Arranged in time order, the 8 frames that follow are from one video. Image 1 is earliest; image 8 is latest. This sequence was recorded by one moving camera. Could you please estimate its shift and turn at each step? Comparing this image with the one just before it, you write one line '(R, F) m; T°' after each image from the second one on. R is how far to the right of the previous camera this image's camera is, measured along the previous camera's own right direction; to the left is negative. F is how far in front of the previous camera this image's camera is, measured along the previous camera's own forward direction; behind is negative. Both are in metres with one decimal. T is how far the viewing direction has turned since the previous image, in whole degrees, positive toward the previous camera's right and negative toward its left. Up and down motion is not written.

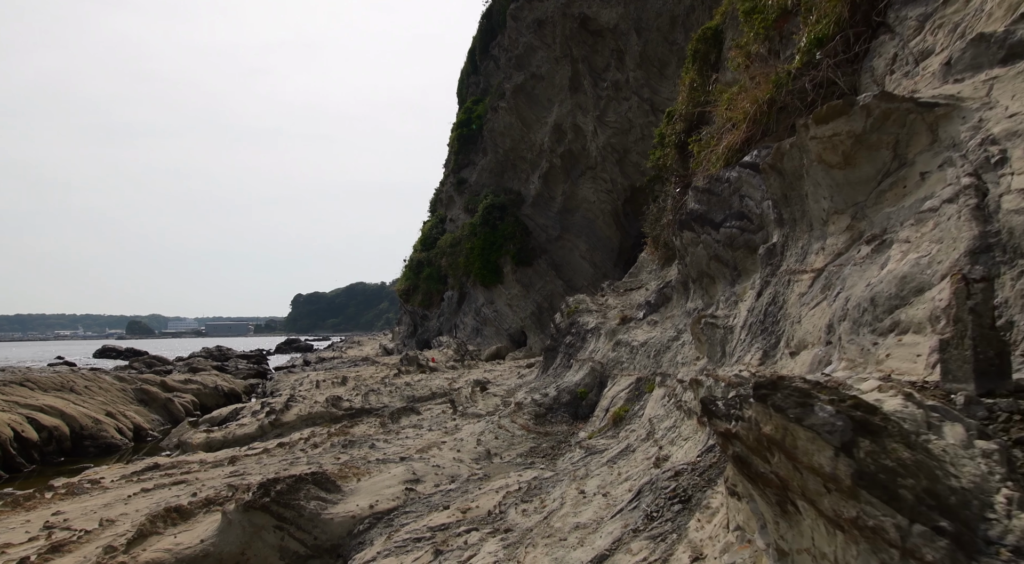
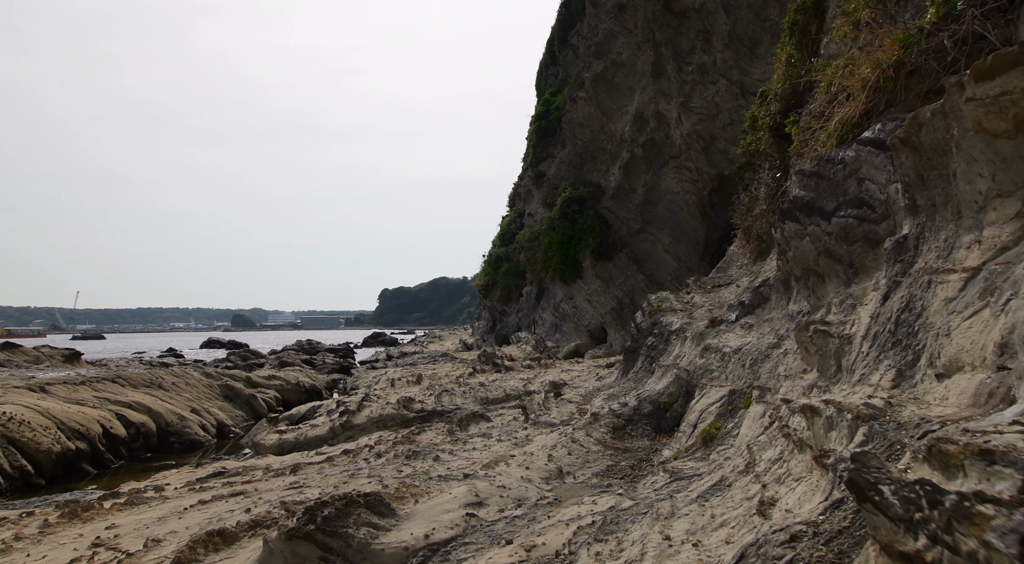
(+0.1, +0.7) m; -7°
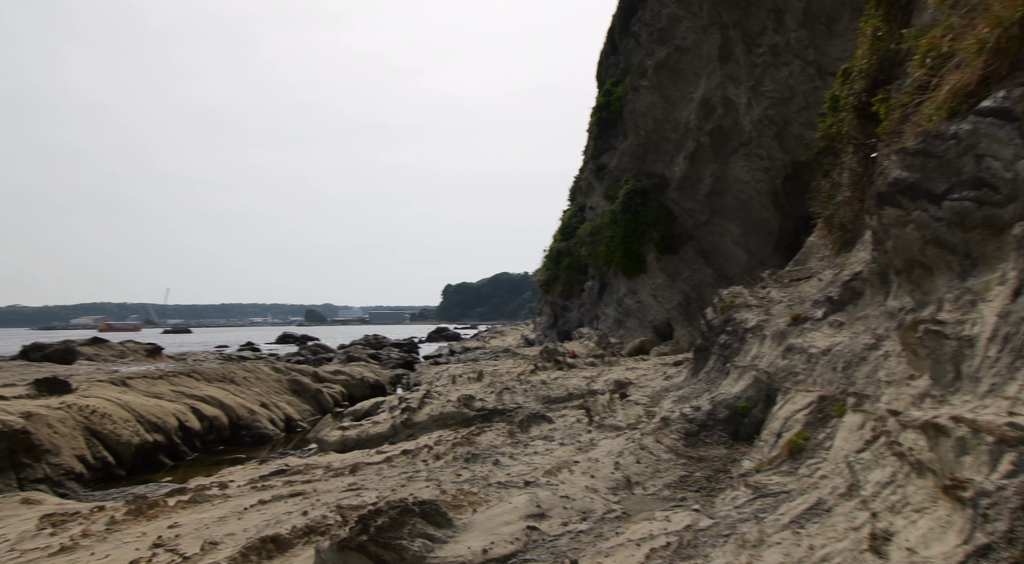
(0.0, +0.4) m; -6°
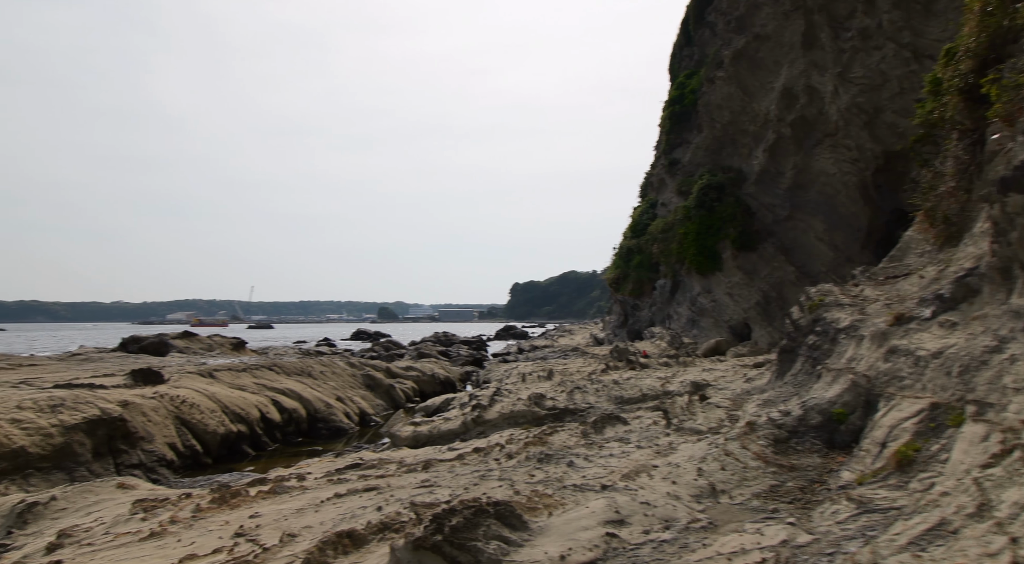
(-0.1, +0.2) m; -6°
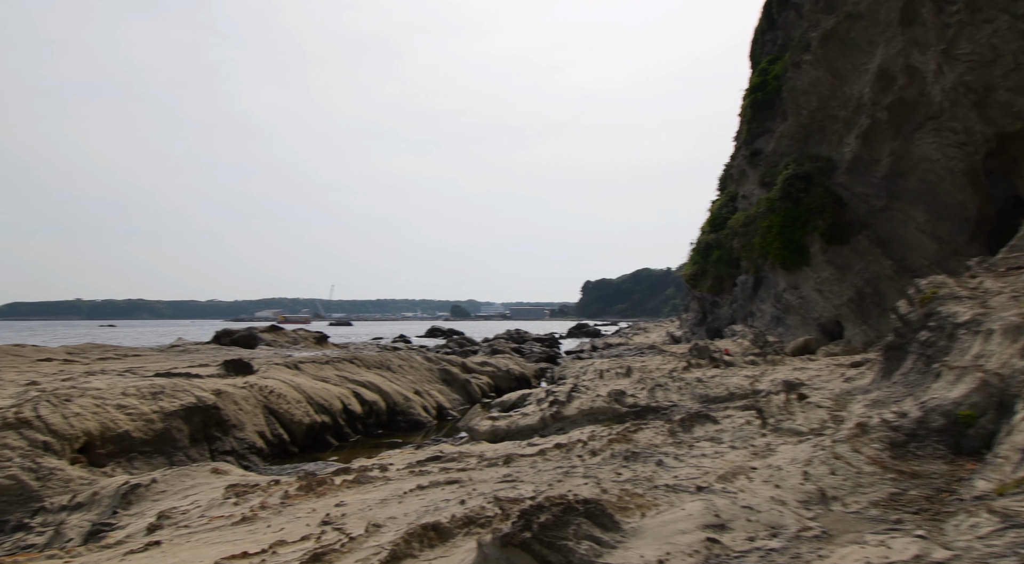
(-0.2, +0.3) m; -6°
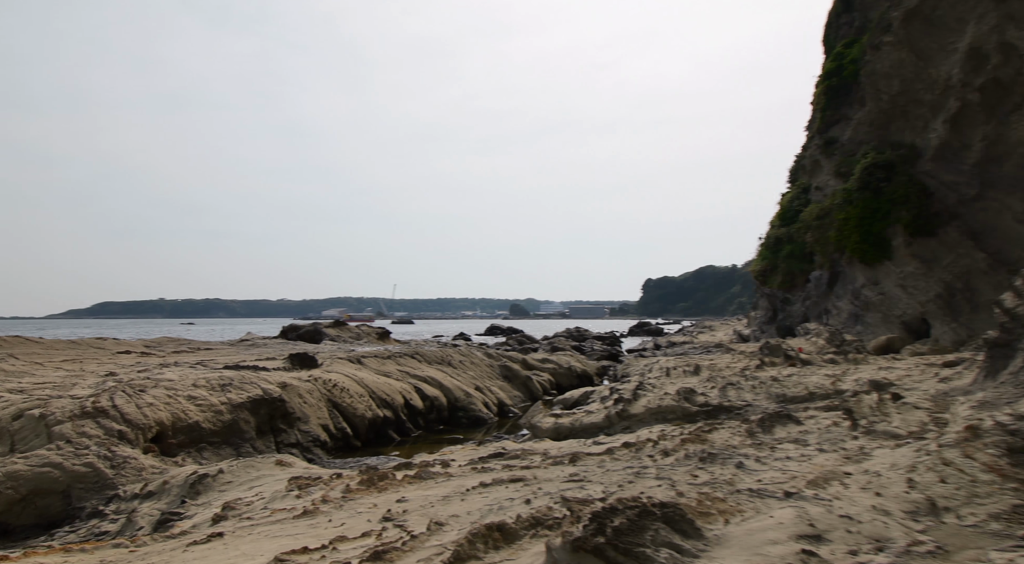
(-0.1, +0.3) m; -5°
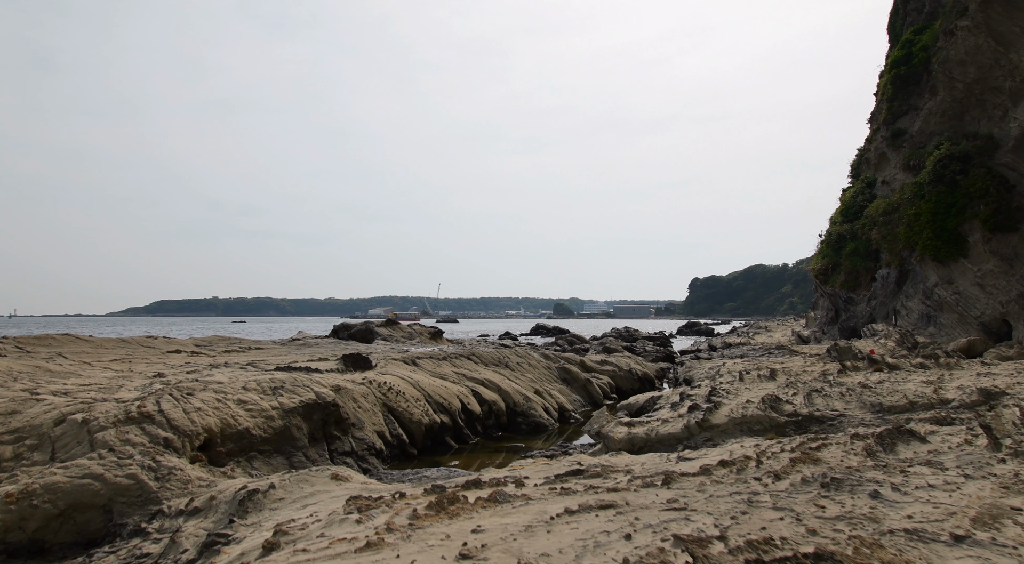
(-0.4, +0.9) m; -4°
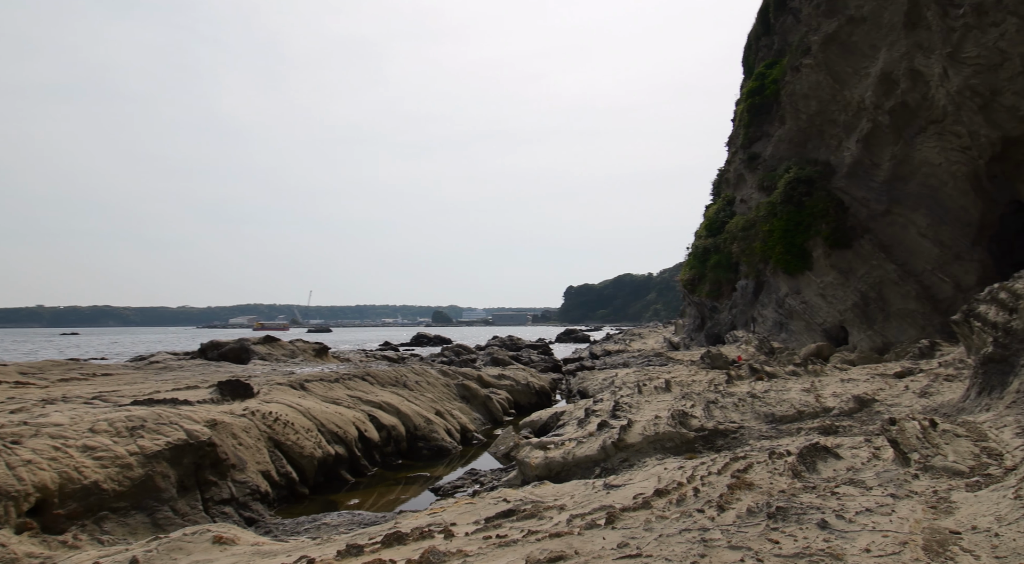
(-0.5, +0.8) m; +11°
